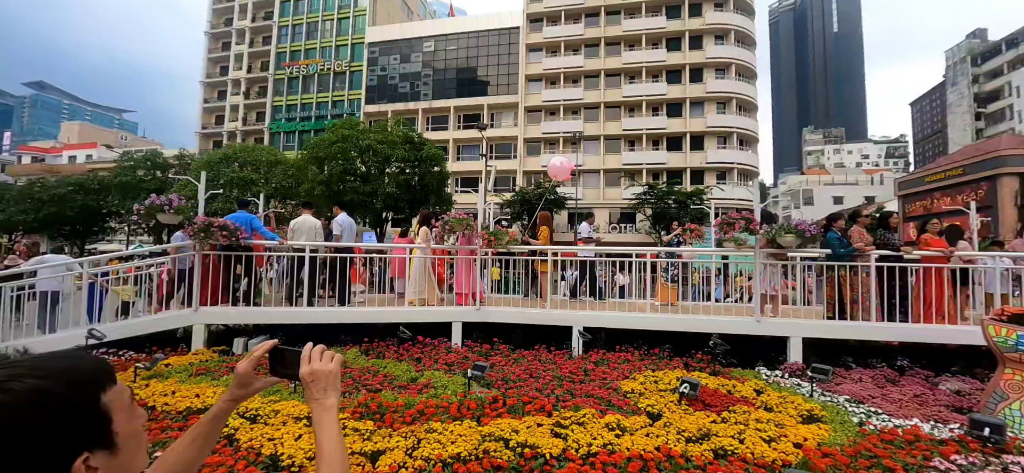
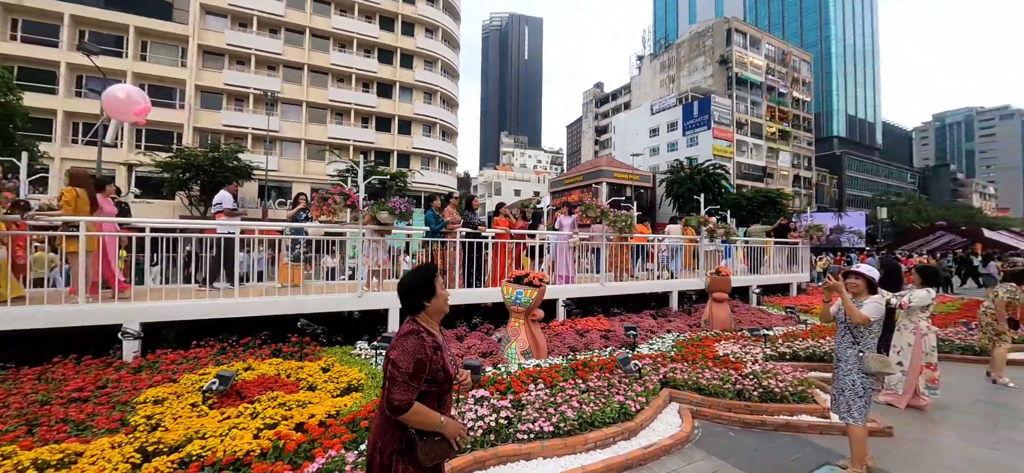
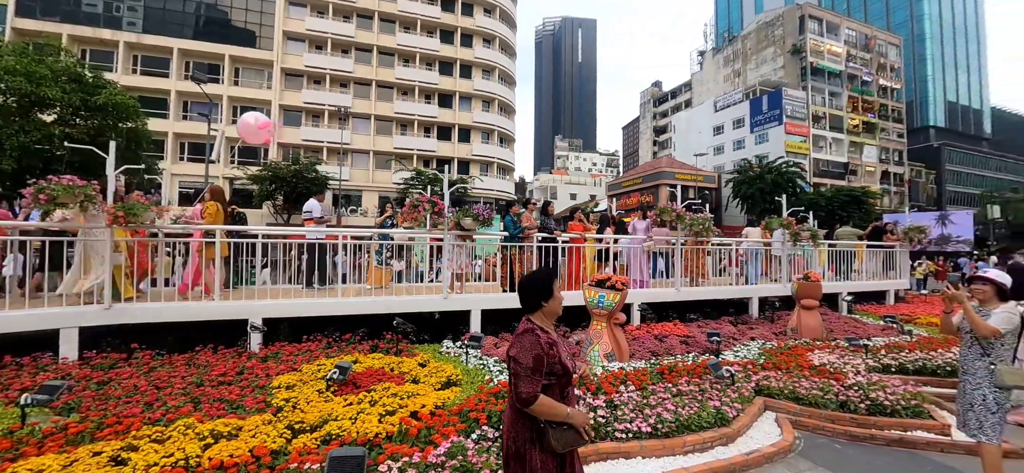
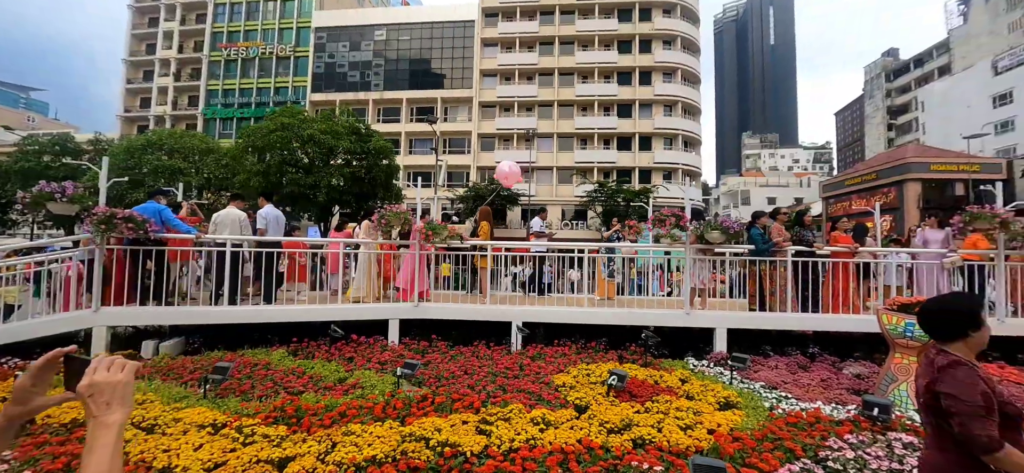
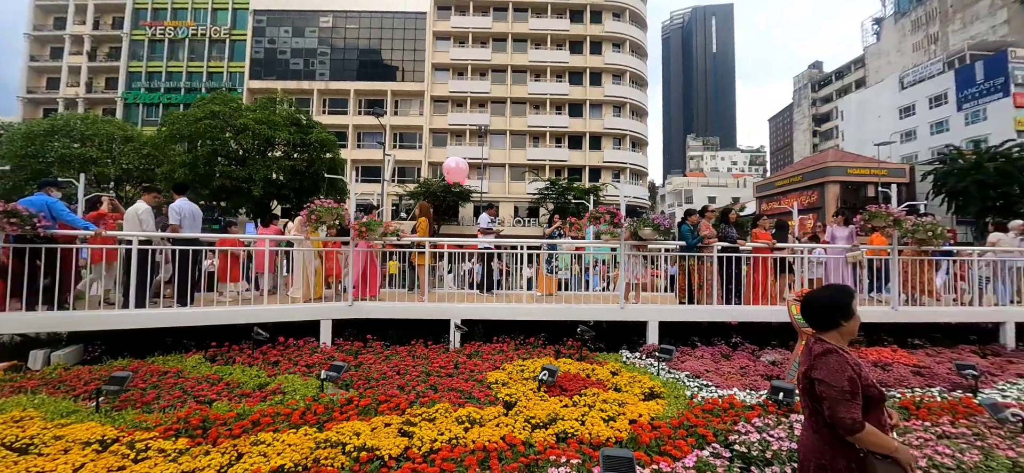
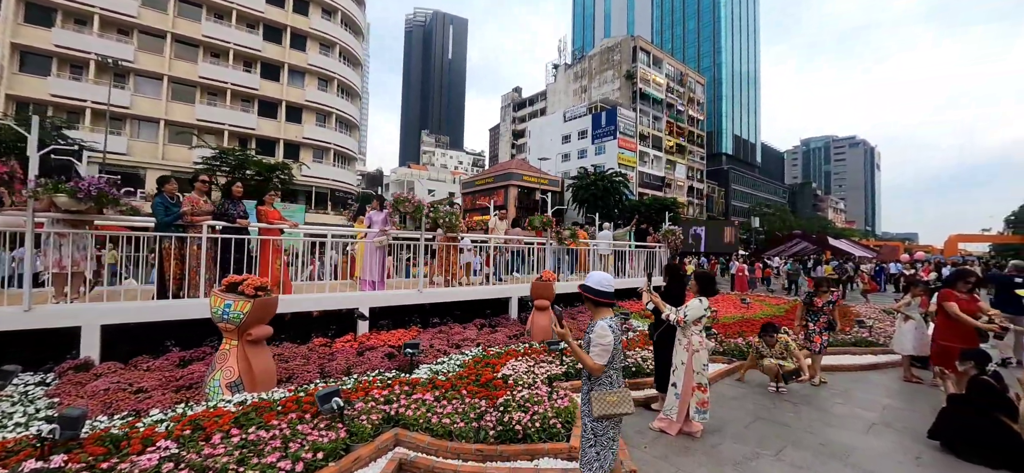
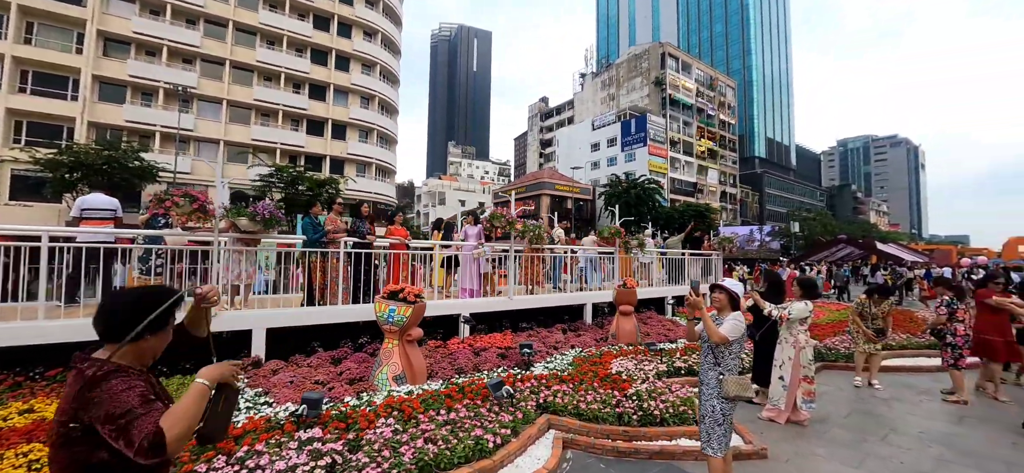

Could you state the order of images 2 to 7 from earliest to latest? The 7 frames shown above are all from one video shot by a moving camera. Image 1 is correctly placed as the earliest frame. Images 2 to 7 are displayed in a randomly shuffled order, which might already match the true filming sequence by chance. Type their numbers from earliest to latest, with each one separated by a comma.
4, 5, 3, 2, 7, 6
